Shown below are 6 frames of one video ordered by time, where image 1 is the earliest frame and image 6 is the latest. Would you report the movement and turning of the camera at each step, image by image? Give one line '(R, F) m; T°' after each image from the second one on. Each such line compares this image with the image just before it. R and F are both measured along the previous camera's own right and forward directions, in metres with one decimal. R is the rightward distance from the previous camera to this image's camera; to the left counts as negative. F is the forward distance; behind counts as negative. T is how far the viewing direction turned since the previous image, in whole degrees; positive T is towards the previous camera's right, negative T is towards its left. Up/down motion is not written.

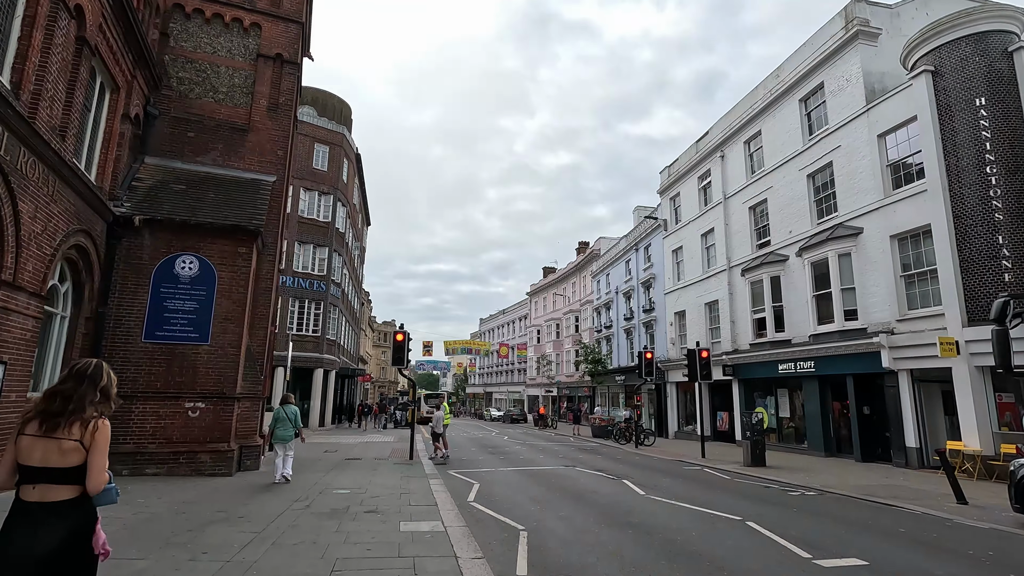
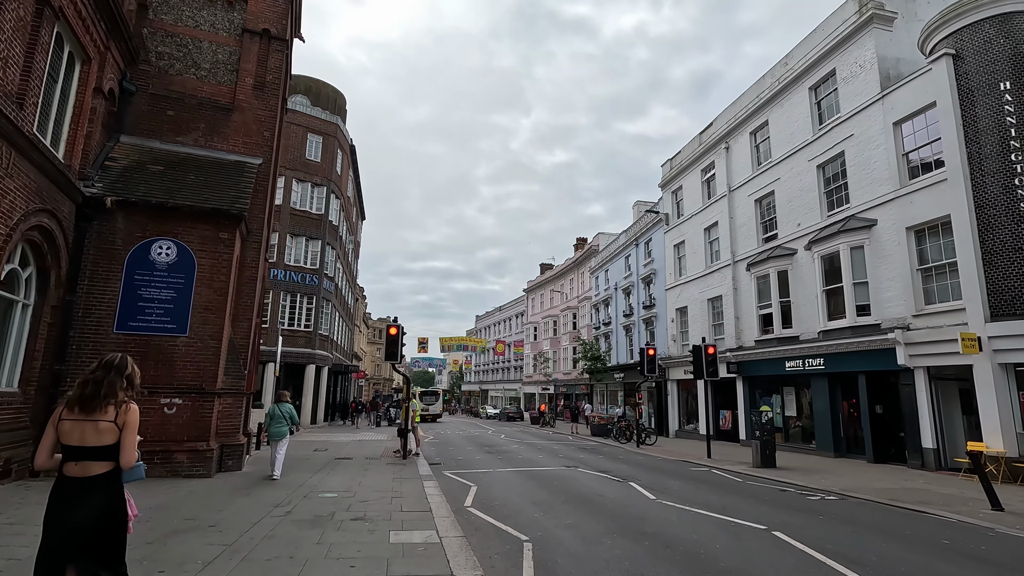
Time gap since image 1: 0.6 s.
(-0.1, +0.7) m; 0°
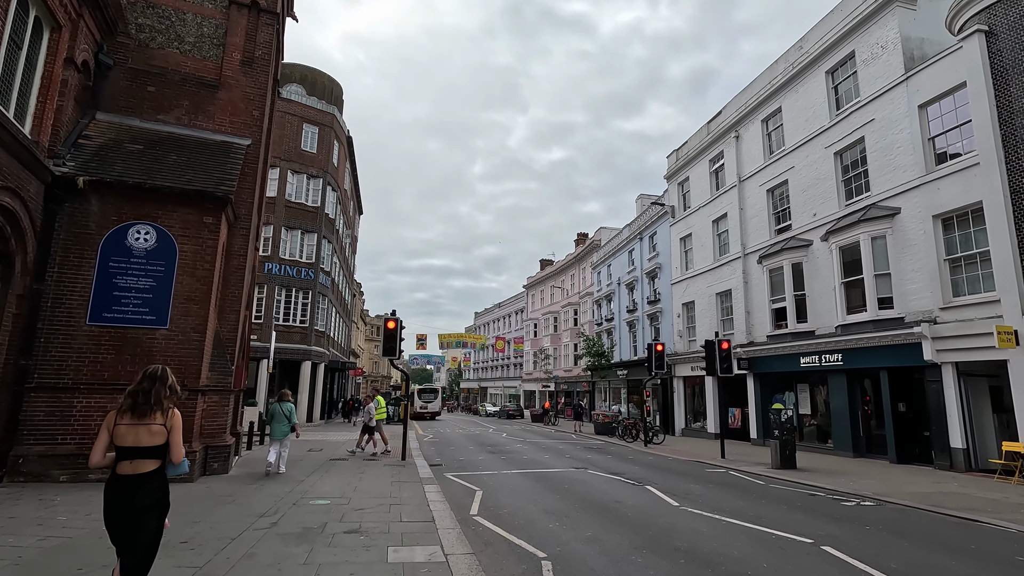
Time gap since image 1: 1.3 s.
(-0.2, +0.8) m; 0°
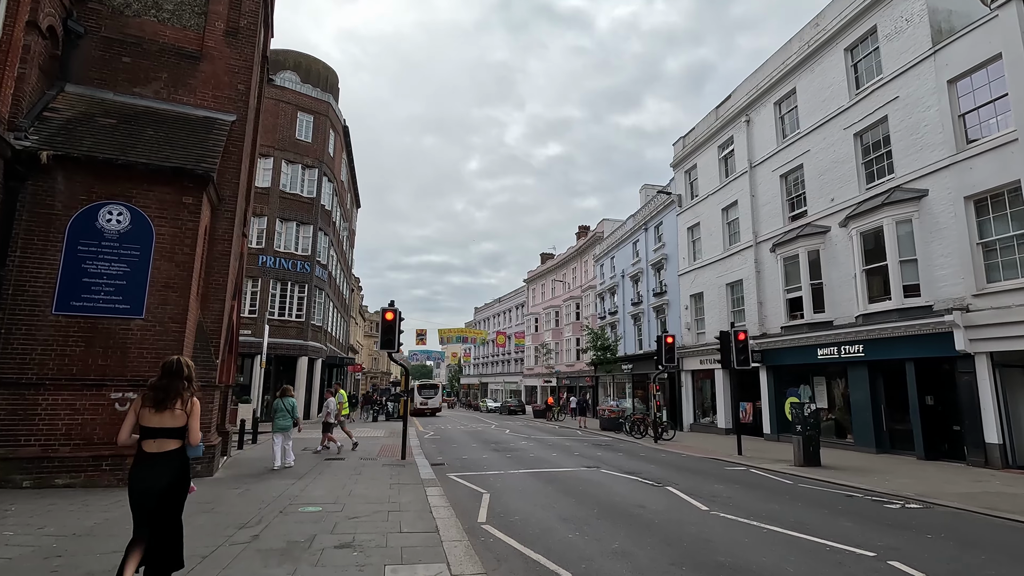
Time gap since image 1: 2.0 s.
(-0.2, +0.8) m; 0°
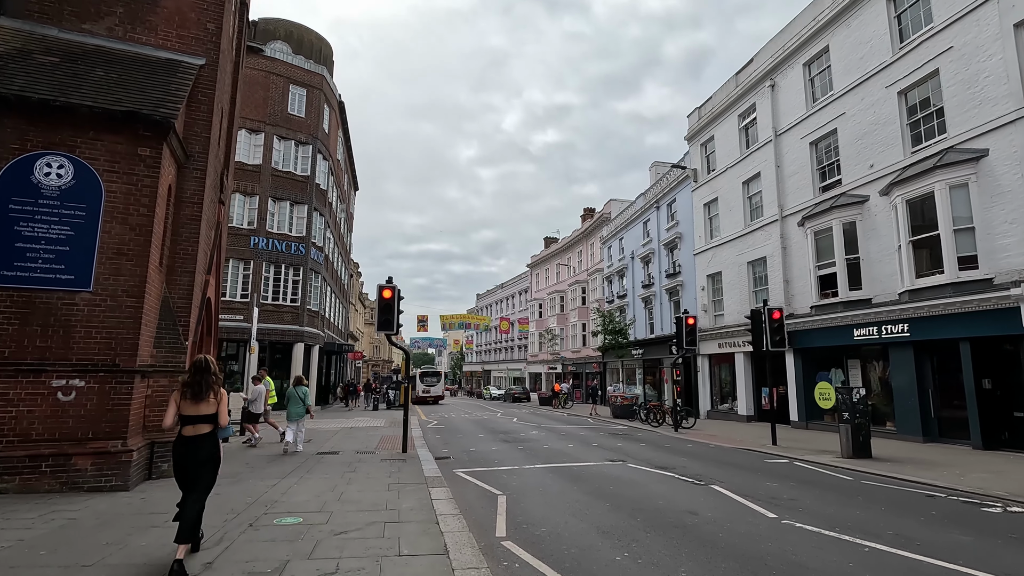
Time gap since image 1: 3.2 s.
(-0.3, +1.4) m; 0°
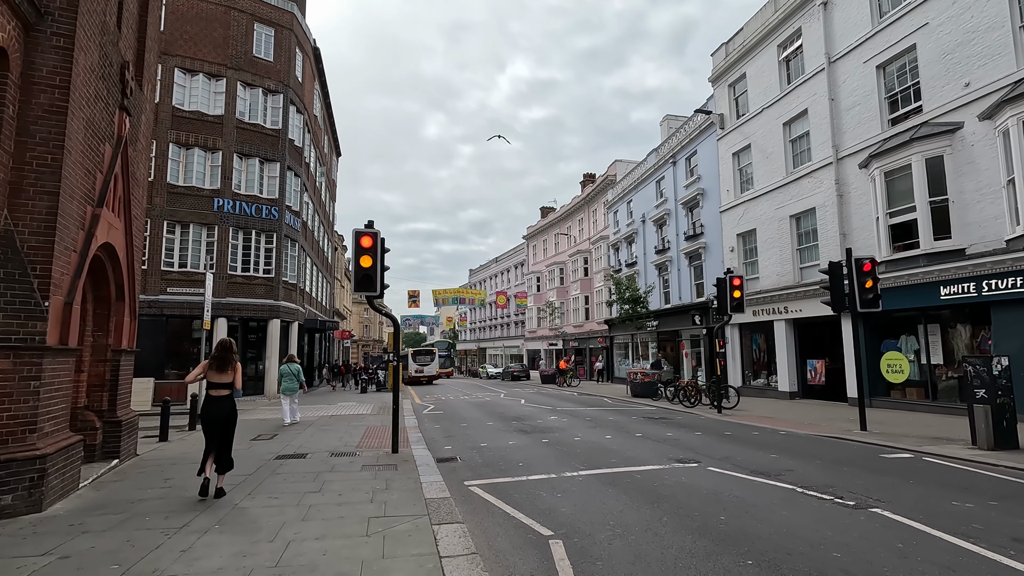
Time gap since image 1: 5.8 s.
(-0.6, +3.0) m; +1°
